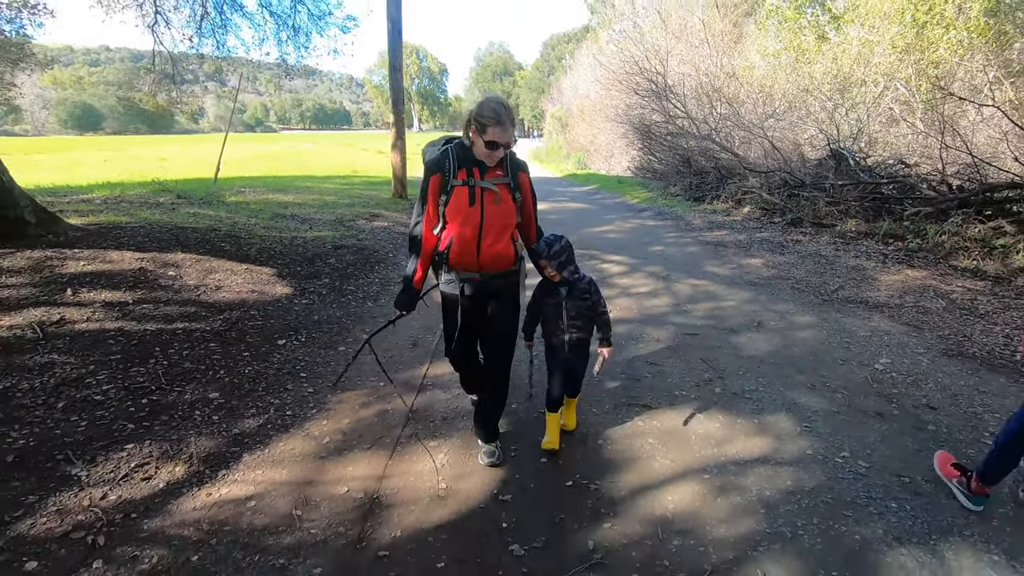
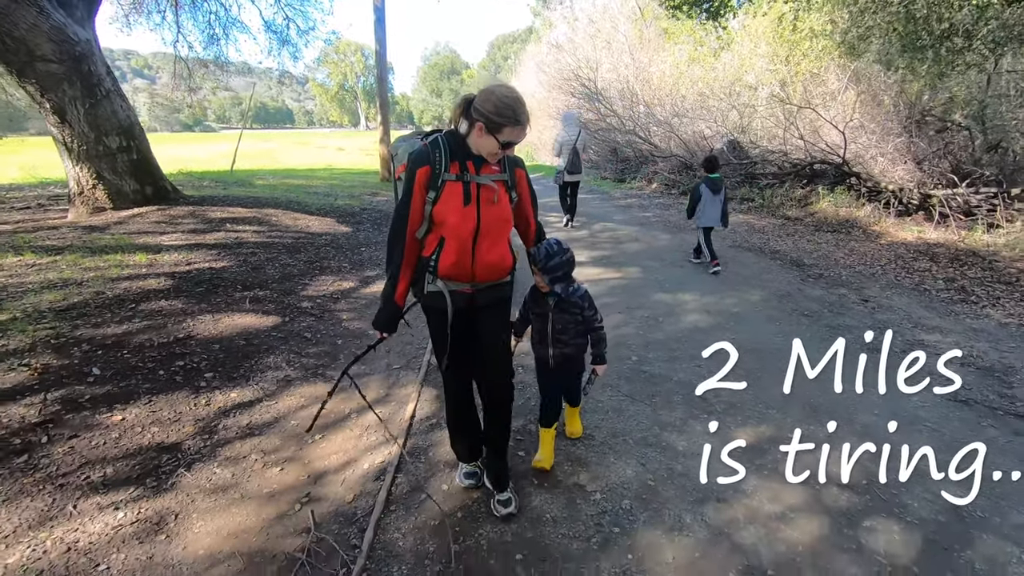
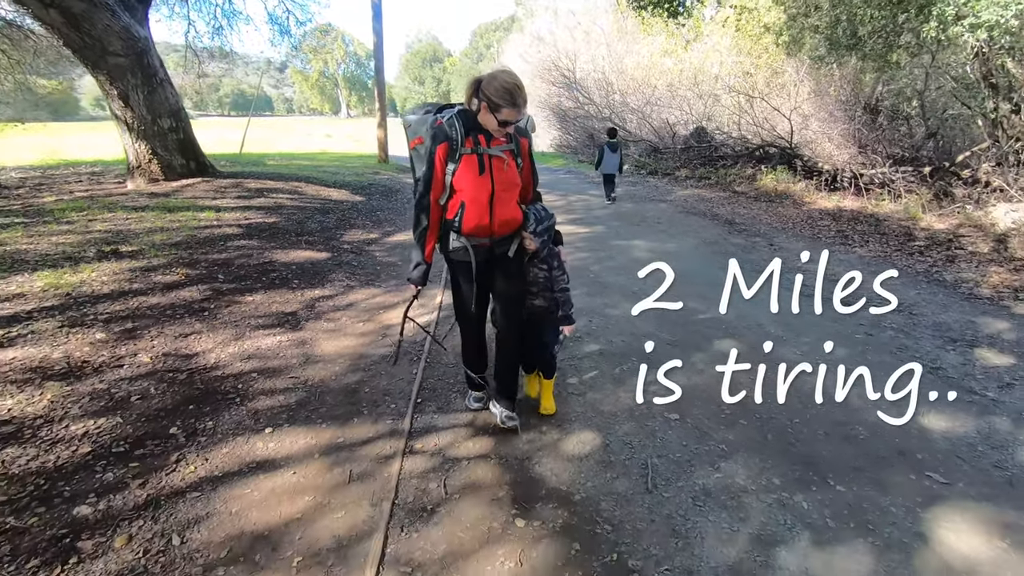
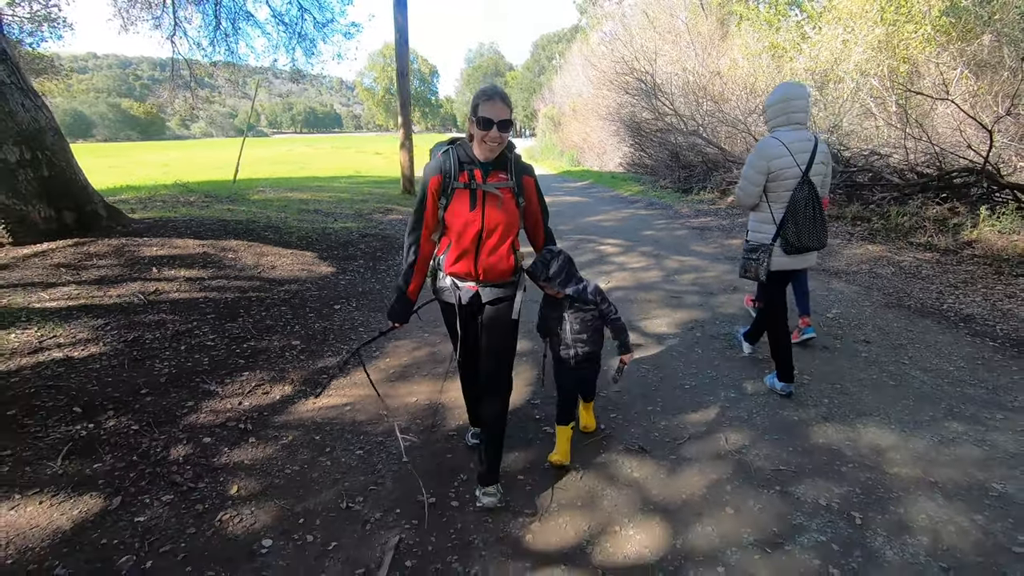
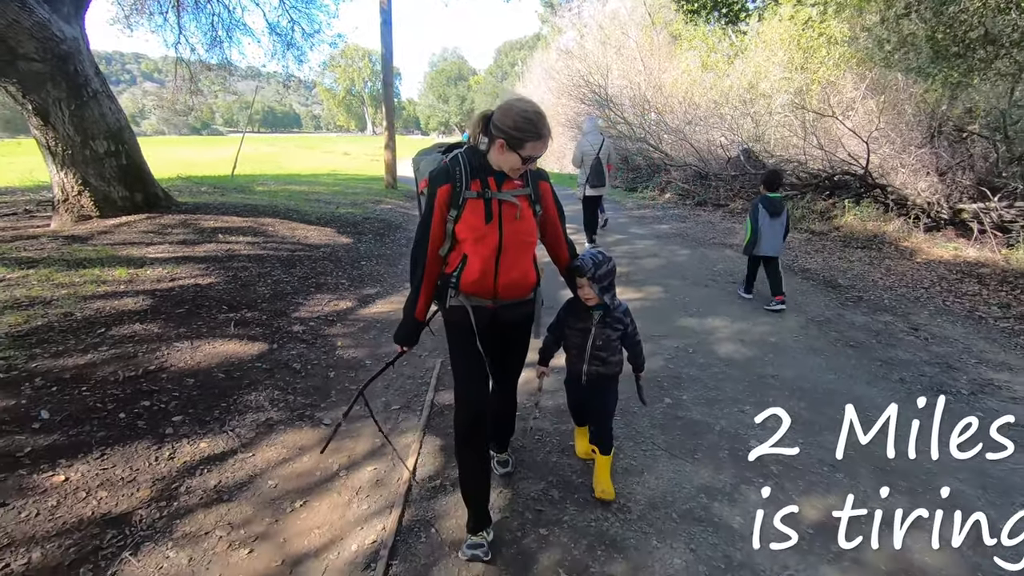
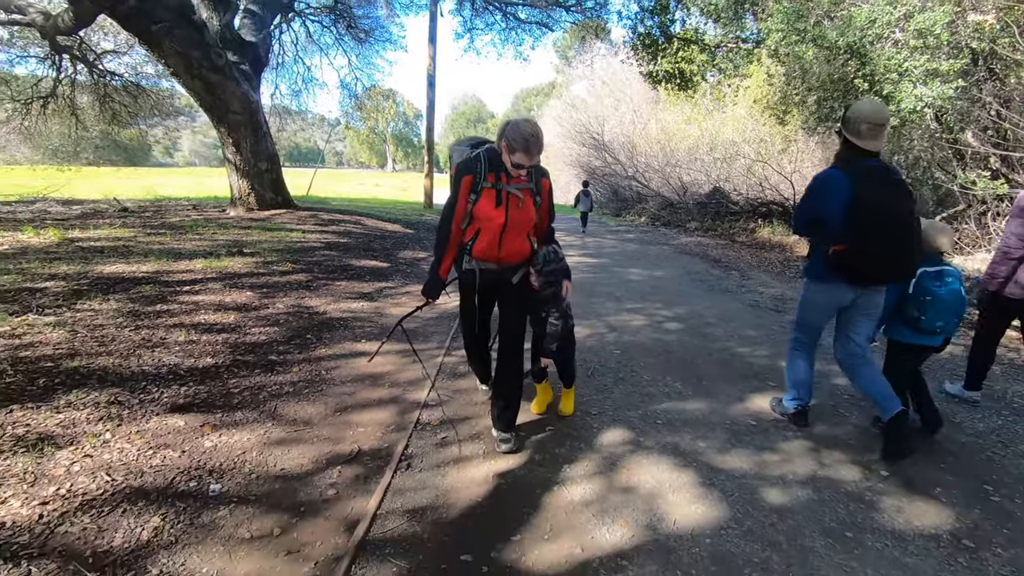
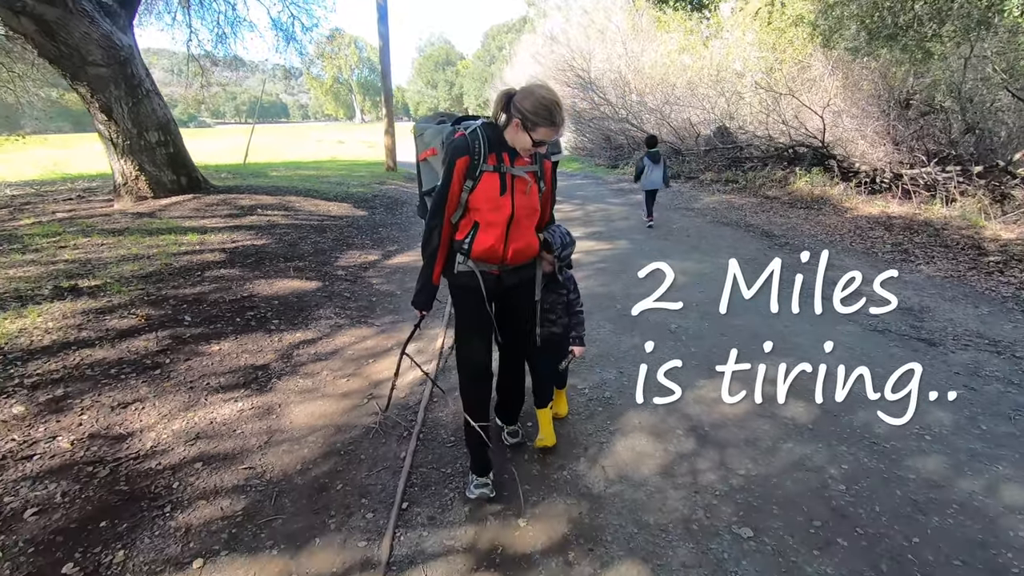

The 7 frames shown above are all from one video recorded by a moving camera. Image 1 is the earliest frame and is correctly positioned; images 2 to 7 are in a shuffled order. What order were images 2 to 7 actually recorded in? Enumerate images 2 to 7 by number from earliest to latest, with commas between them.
4, 5, 2, 7, 3, 6
